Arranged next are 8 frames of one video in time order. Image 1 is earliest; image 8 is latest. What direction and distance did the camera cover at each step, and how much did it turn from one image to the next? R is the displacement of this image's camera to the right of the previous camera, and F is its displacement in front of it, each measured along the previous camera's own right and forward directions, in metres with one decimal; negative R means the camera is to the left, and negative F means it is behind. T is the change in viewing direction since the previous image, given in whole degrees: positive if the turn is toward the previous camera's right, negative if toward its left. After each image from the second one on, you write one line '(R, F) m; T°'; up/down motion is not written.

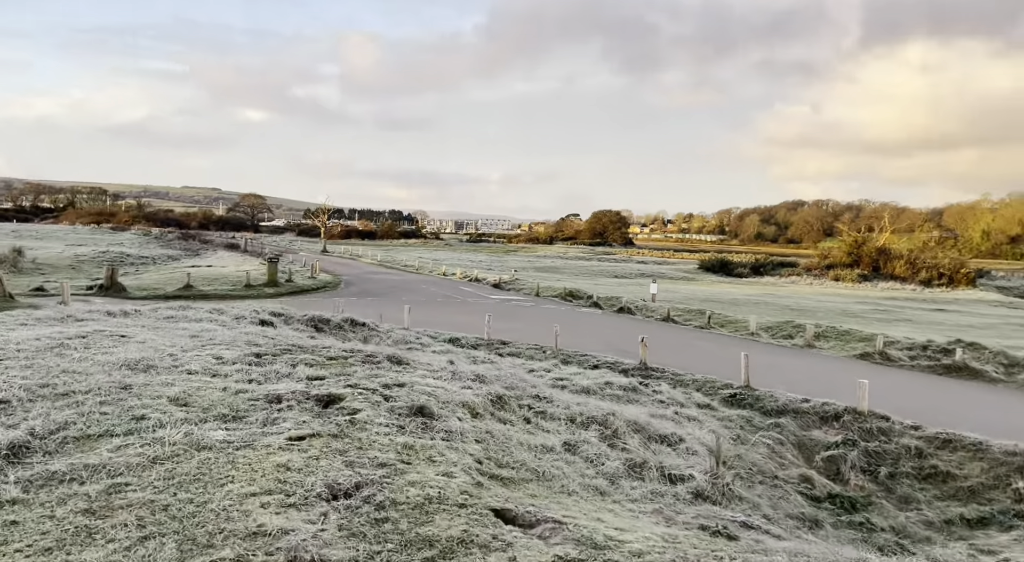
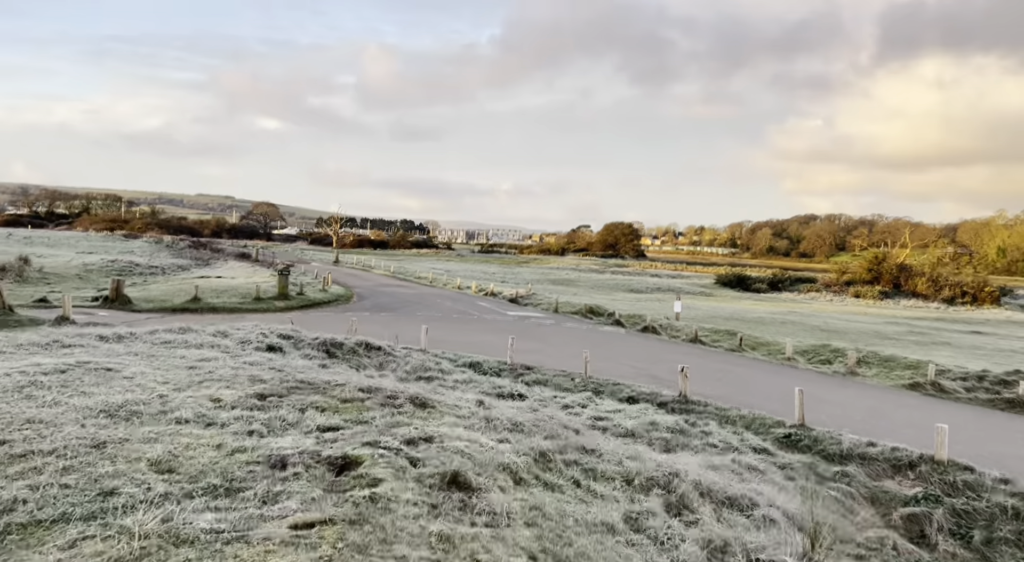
(-0.4, +1.6) m; -1°
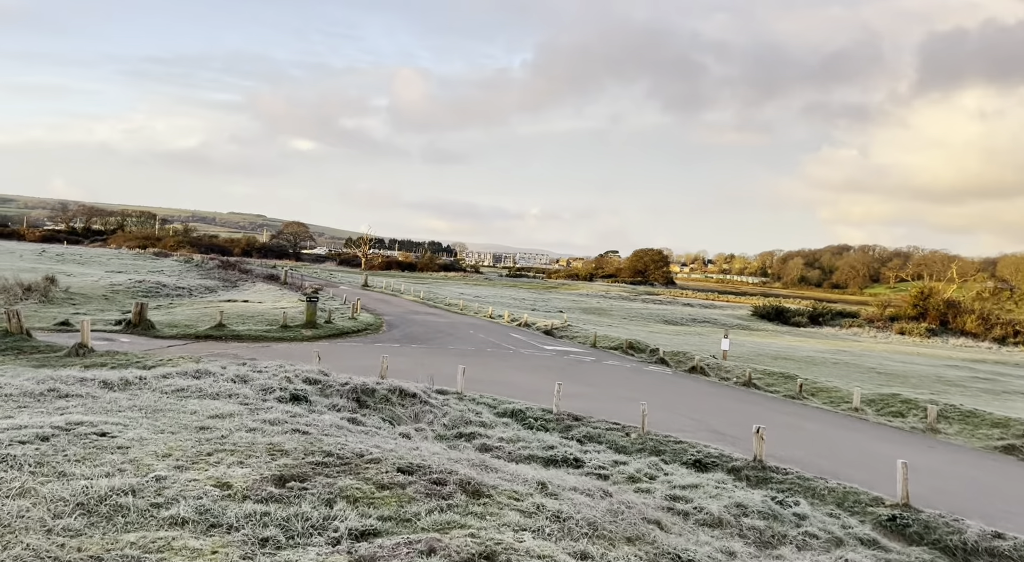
(-0.6, +2.0) m; -2°
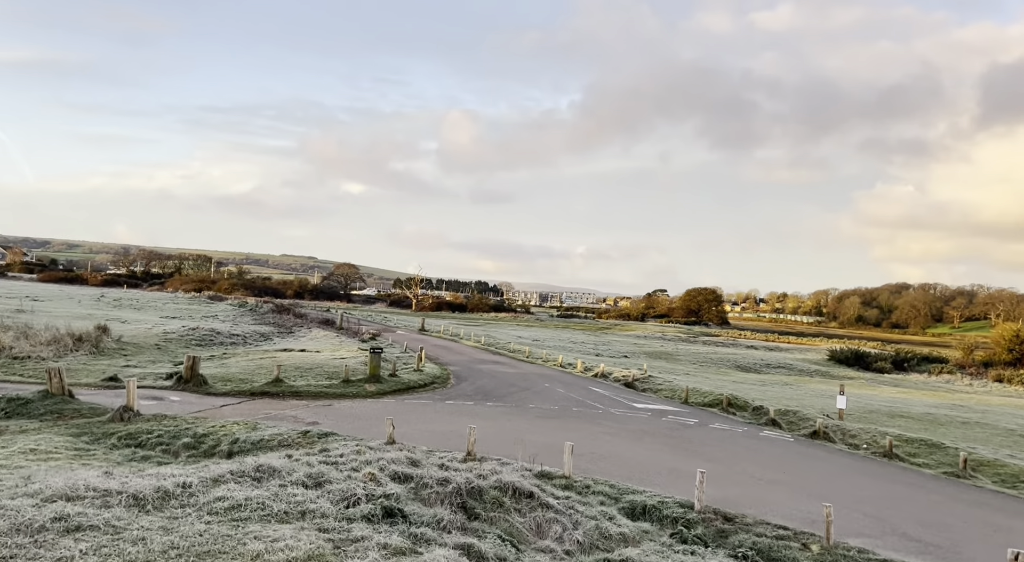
(-1.7, +3.9) m; -3°
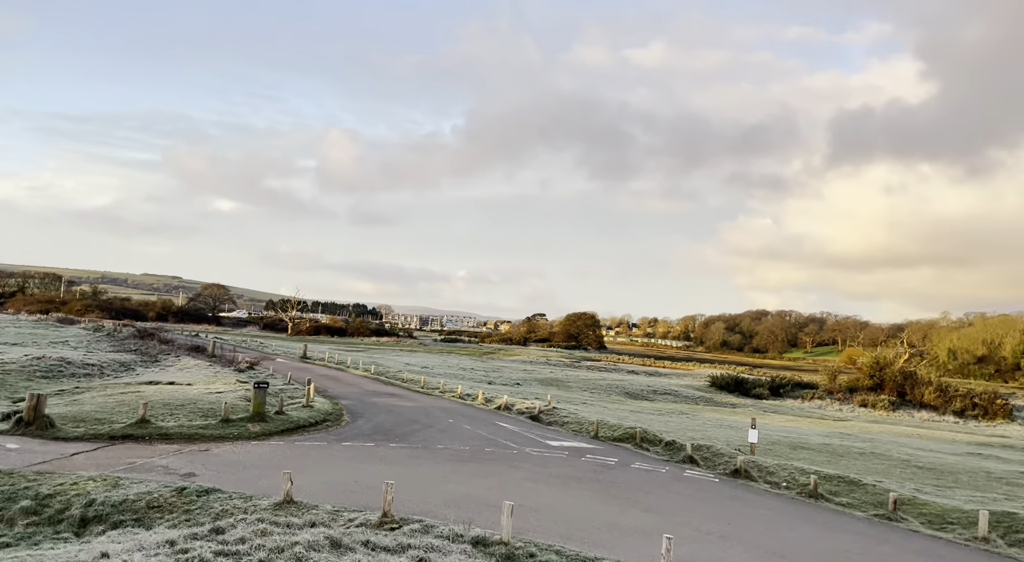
(-1.1, +2.6) m; +9°
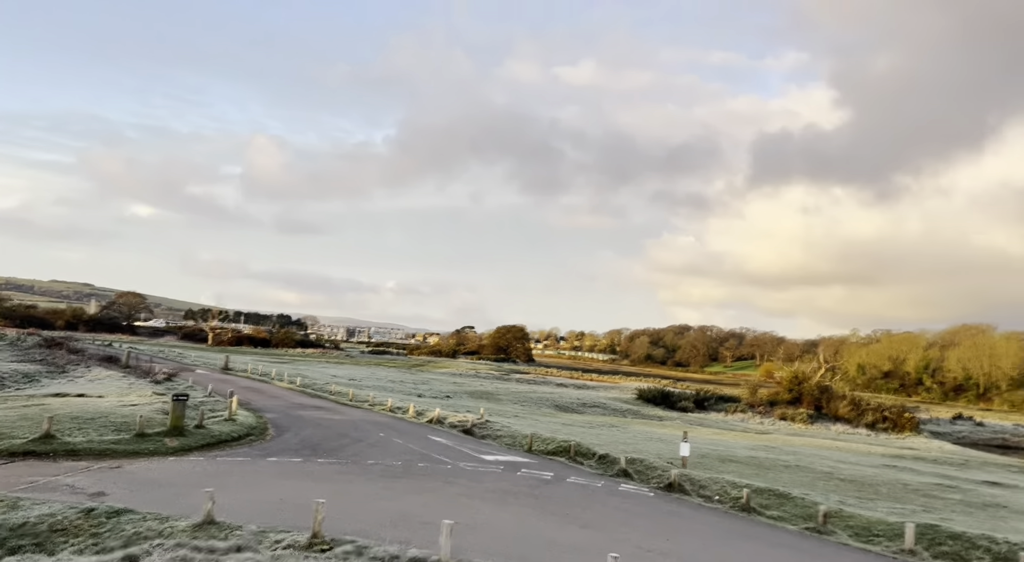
(-0.3, +0.5) m; +5°
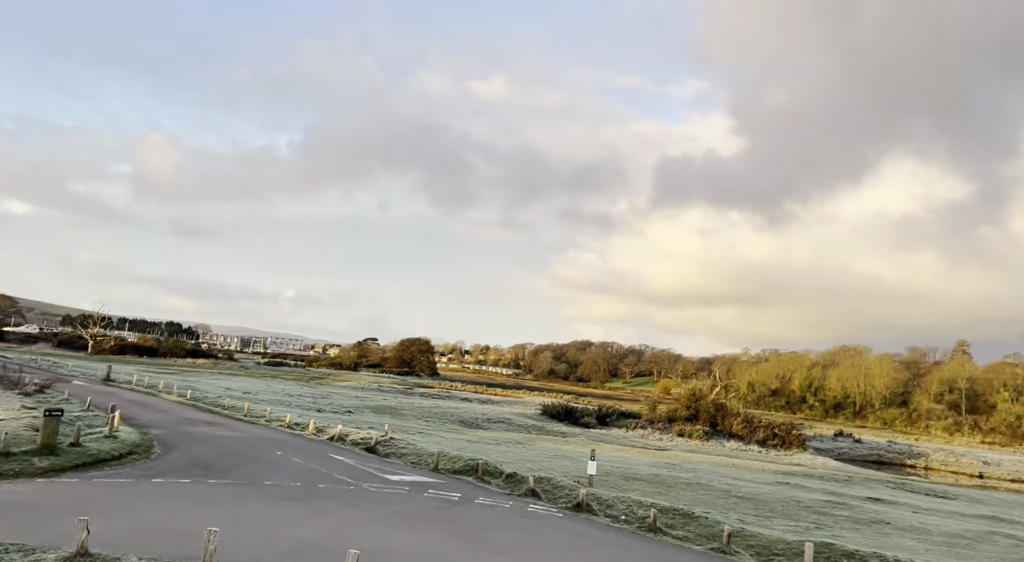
(-0.3, +0.4) m; +7°
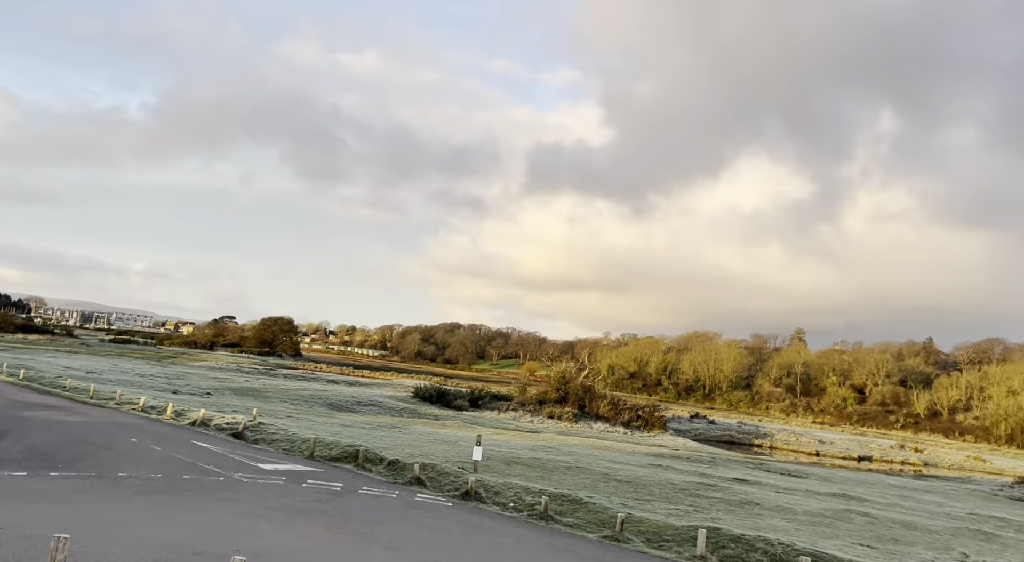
(-0.7, +1.5) m; +9°
